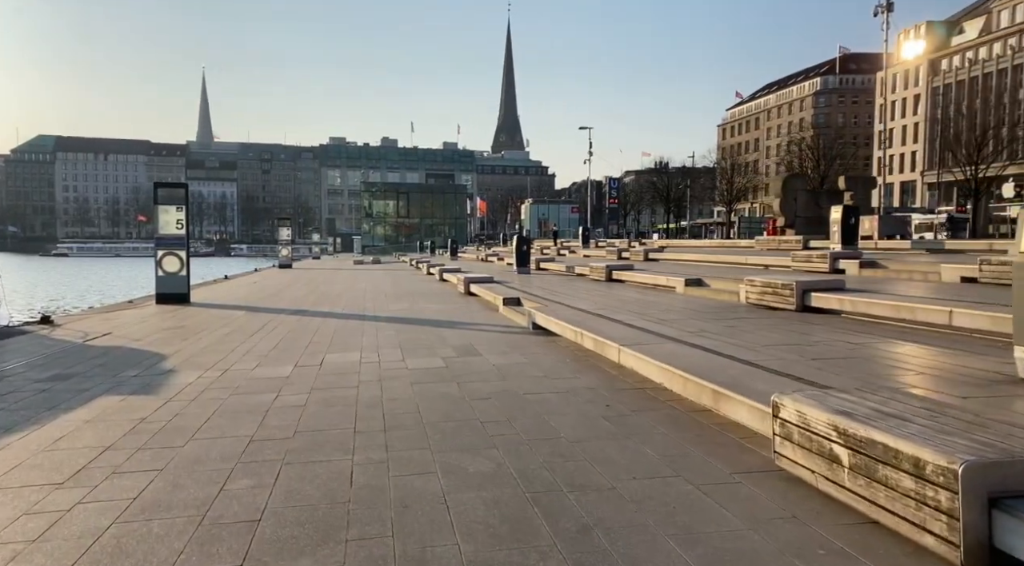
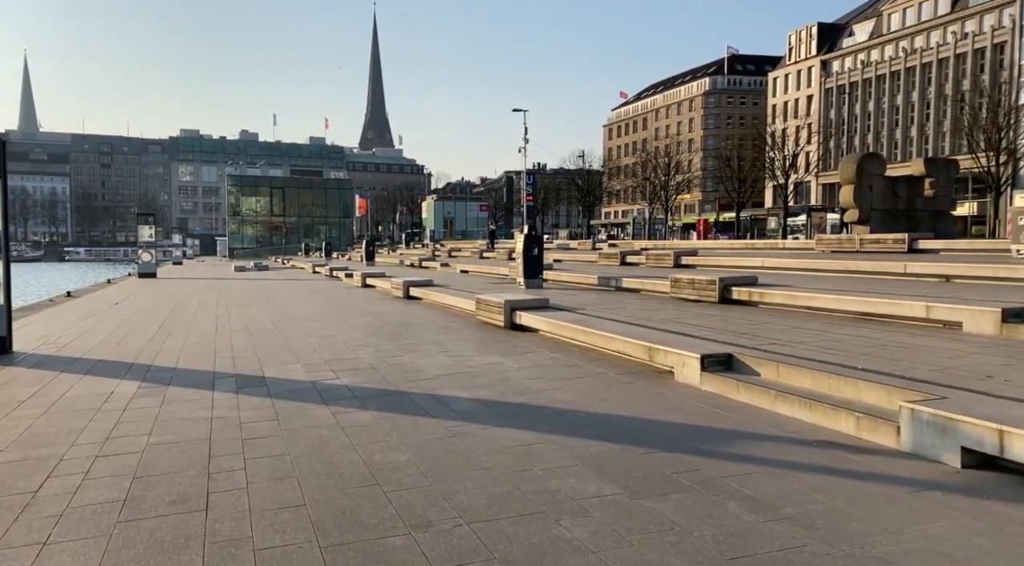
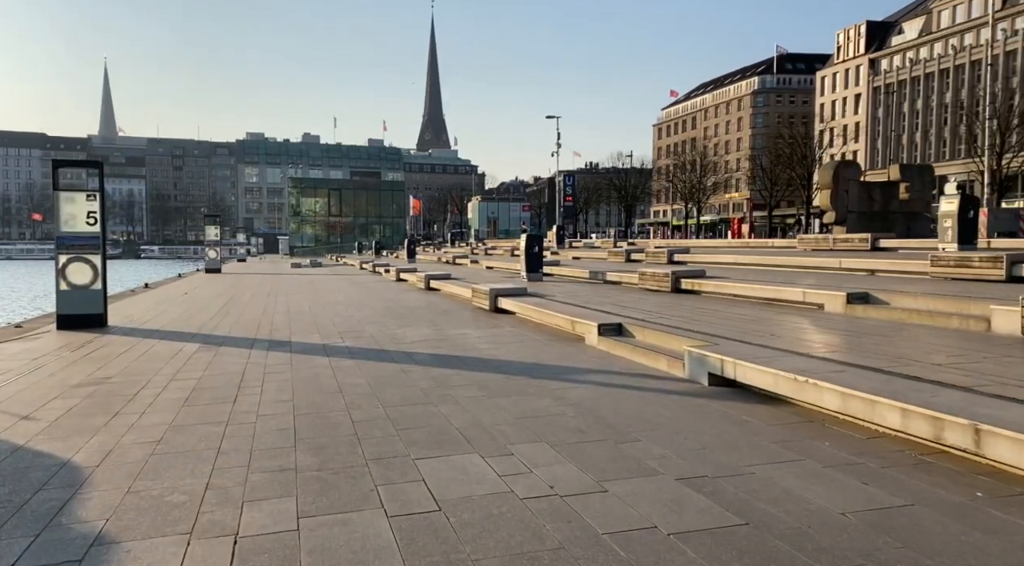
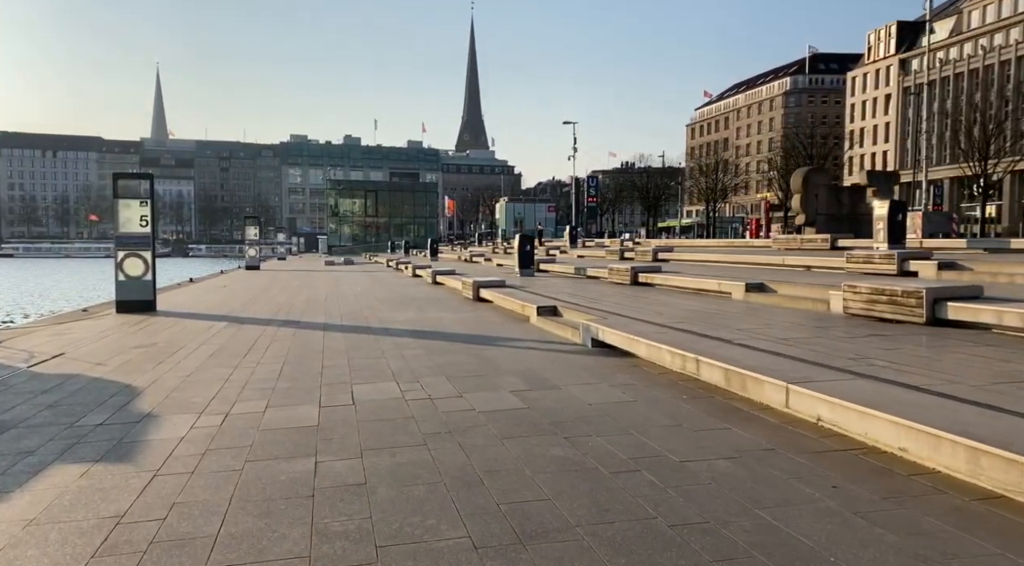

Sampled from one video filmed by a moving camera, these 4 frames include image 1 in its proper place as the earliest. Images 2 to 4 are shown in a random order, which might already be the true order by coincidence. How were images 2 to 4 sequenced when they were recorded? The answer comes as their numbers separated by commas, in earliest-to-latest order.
4, 3, 2
